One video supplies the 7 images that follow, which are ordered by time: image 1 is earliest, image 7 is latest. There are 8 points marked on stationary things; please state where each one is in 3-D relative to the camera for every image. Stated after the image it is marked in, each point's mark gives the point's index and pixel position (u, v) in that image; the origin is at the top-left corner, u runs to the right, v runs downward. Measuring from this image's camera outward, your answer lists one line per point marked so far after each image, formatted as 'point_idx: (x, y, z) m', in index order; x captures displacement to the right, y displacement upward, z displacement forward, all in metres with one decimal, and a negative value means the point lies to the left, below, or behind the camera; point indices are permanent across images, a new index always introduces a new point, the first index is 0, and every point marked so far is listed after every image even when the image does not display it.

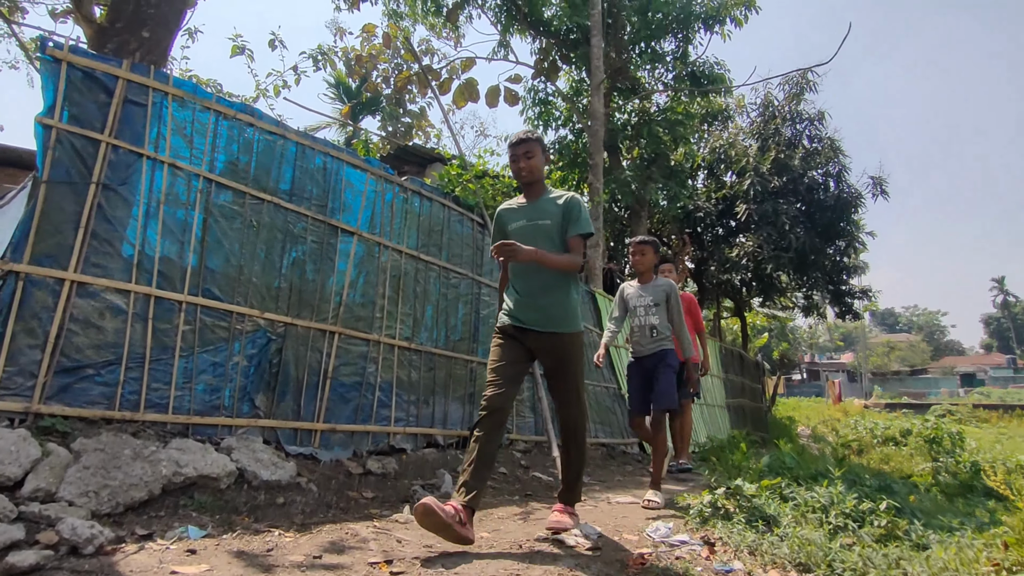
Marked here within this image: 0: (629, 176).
0: (+2.1, +1.9, +11.2) m
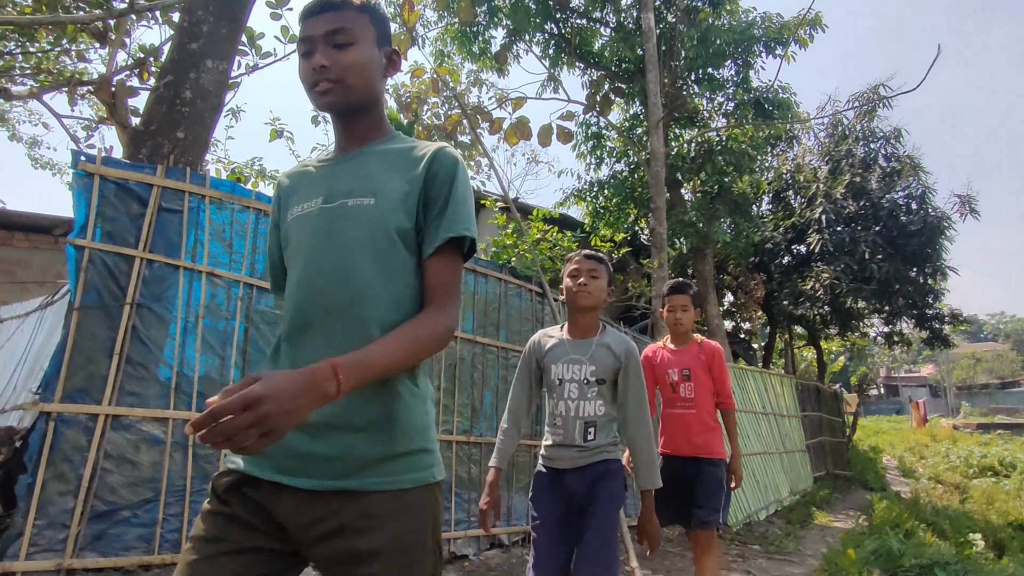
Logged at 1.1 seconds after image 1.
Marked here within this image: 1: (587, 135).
0: (+3.0, +1.2, +10.6) m
1: (+1.4, +2.8, +11.7) m
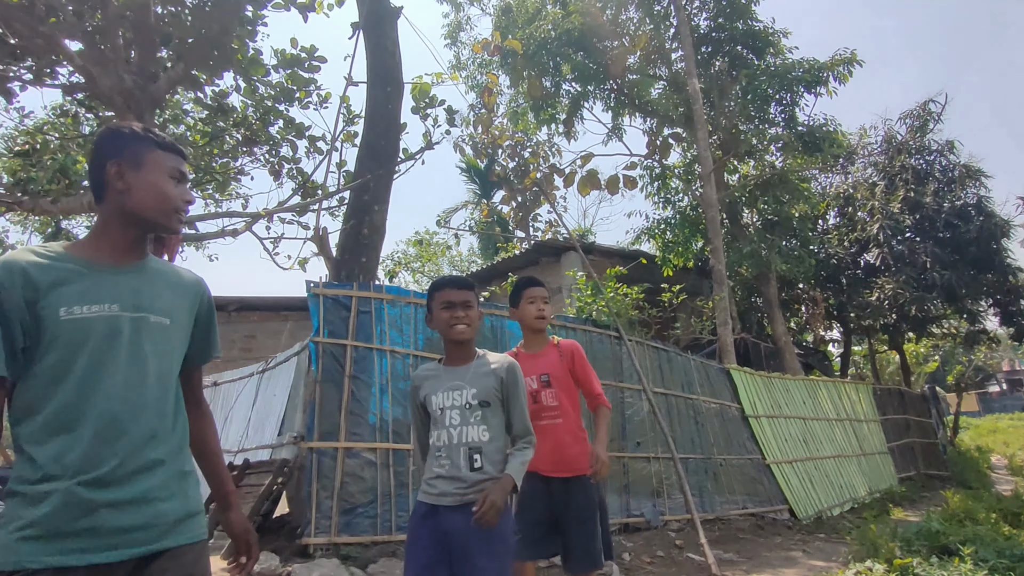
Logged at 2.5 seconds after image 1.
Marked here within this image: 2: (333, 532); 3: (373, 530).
0: (+4.5, +0.8, +11.7) m
1: (+2.8, +2.3, +13.1) m
2: (-1.3, -1.7, +4.5) m
3: (-1.0, -1.8, +4.7) m
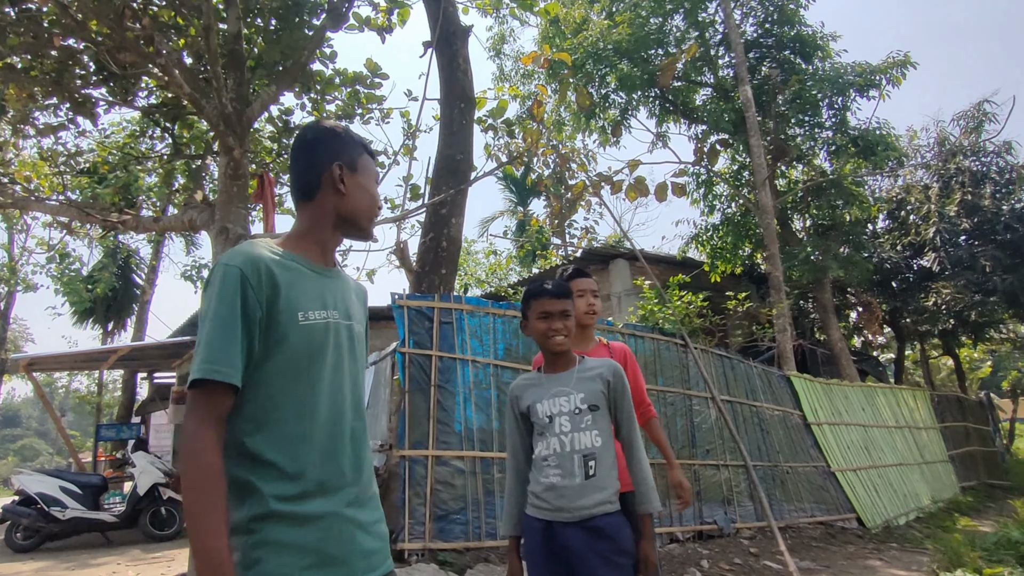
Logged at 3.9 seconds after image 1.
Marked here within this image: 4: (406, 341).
0: (+5.4, +0.7, +11.6) m
1: (+3.8, +2.1, +13.1) m
2: (-0.6, -1.8, +4.6) m
3: (-0.4, -1.9, +4.8) m
4: (-0.8, -0.4, +5.0) m
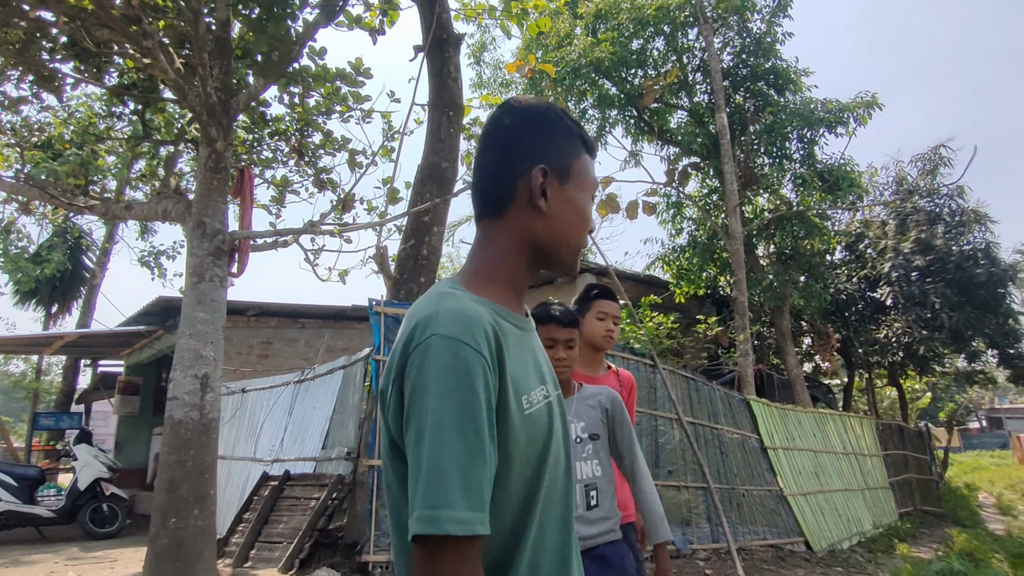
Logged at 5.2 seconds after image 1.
0: (+4.8, +0.2, +11.9) m
1: (+3.3, +1.7, +13.3) m
2: (-0.9, -1.9, +4.6) m
3: (-0.6, -1.9, +4.7) m
4: (-1.0, -0.5, +5.0) m
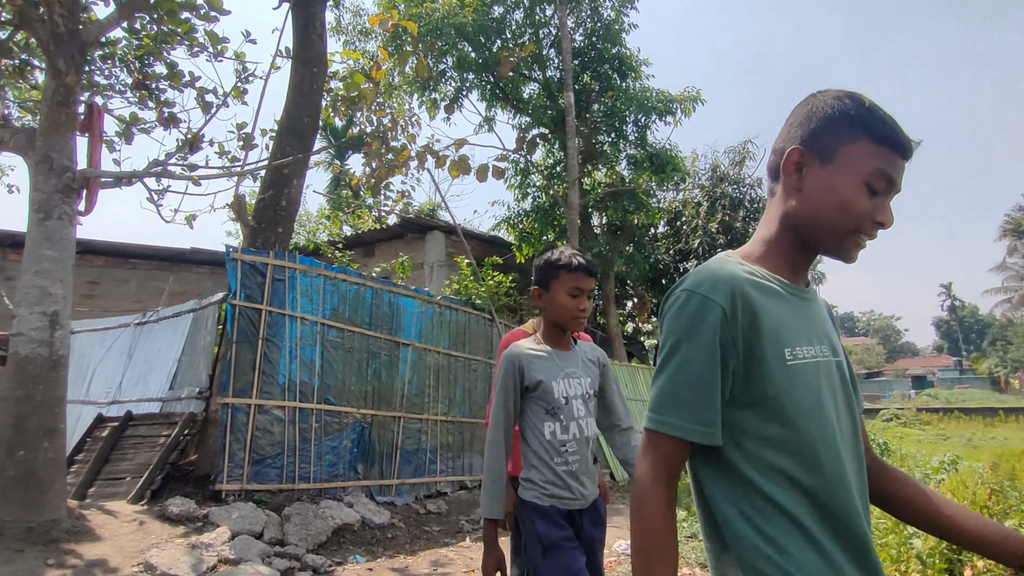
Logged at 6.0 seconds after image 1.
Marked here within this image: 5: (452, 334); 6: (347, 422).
0: (+1.9, +0.9, +13.3) m
1: (+0.1, +2.6, +14.1) m
2: (-2.1, -1.5, +4.9) m
3: (-1.9, -1.6, +5.1) m
4: (-2.2, 0.0, +5.2) m
5: (-0.7, -0.5, +7.0) m
6: (-1.5, -1.2, +5.7) m
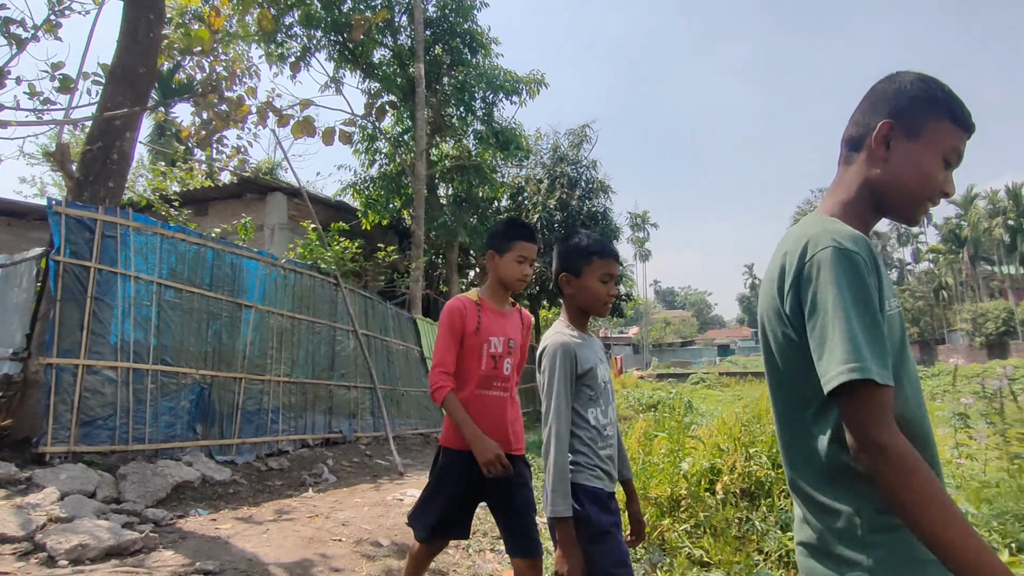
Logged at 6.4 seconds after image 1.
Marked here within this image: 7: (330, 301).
0: (-1.4, +1.6, +13.7) m
1: (-3.3, +3.4, +14.1) m
2: (-3.3, -1.2, +4.8) m
3: (-3.2, -1.2, +5.0) m
4: (-3.5, +0.3, +4.9) m
5: (-2.4, -0.1, +7.1) m
6: (-2.9, -0.8, +5.7) m
7: (-2.2, -0.2, +7.8) m
